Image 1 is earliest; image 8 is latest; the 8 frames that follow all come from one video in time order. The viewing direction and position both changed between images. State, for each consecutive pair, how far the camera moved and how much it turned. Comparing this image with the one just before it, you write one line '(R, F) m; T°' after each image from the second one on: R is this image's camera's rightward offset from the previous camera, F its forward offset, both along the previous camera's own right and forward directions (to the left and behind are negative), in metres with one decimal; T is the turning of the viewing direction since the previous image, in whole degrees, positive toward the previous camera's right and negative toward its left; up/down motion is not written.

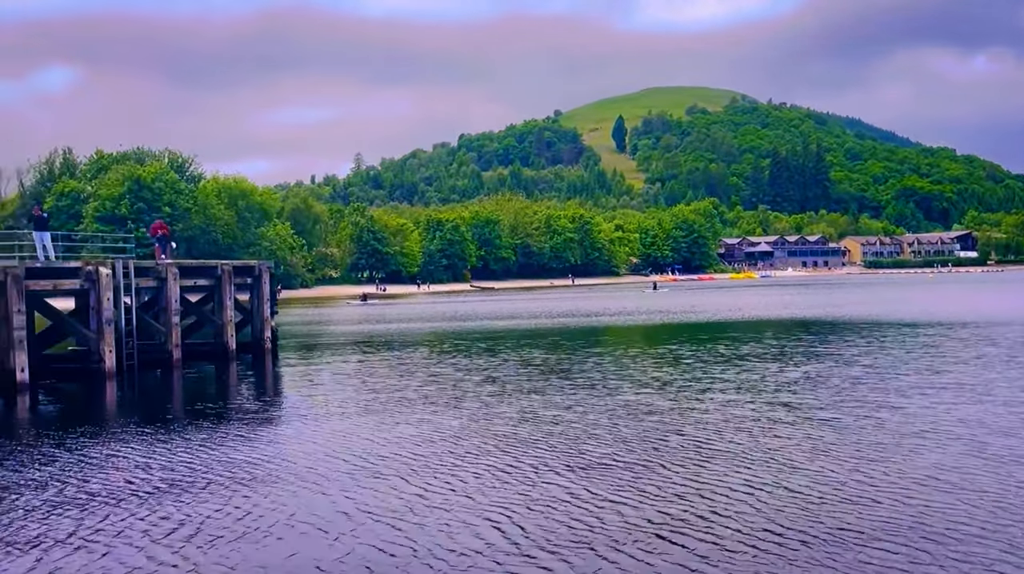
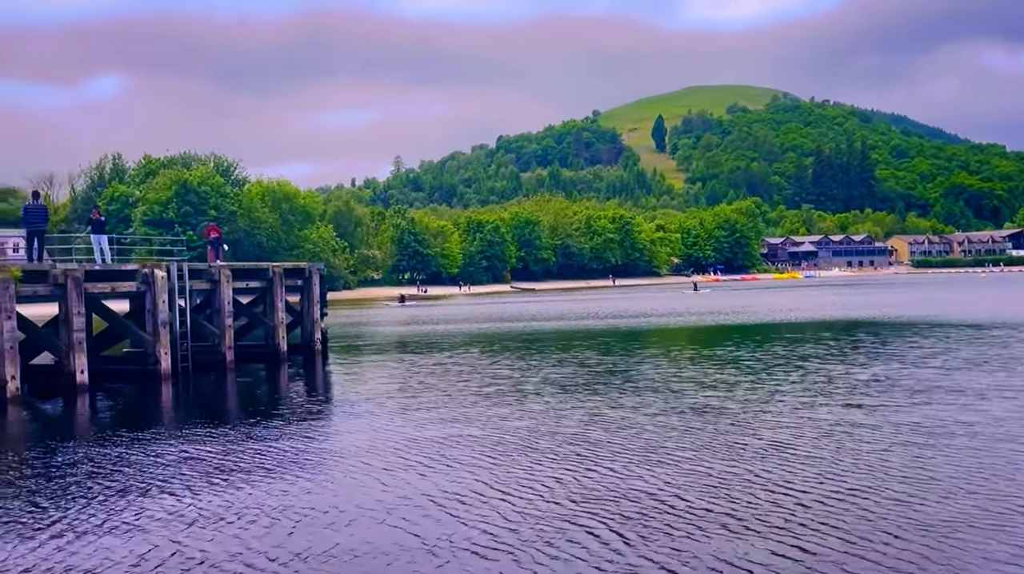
(-0.6, +0.3) m; -3°
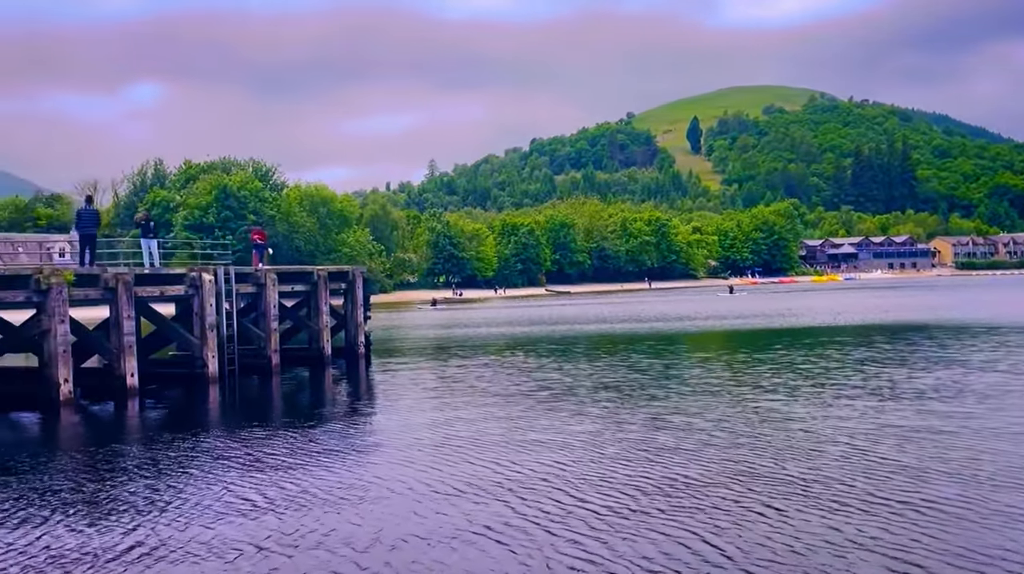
(-0.5, +0.3) m; -2°
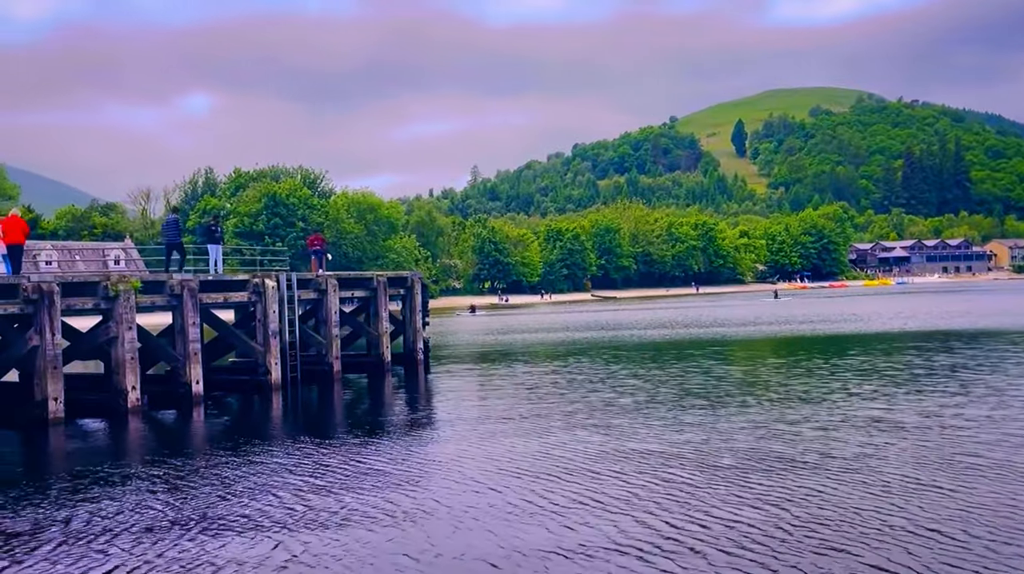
(-1.0, +0.8) m; -3°
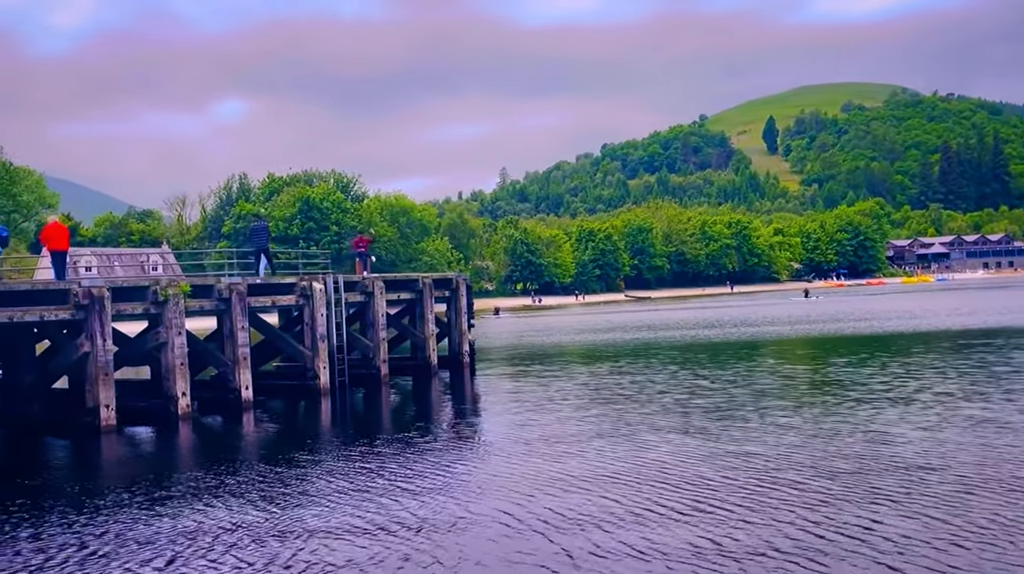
(-0.9, +0.9) m; -2°
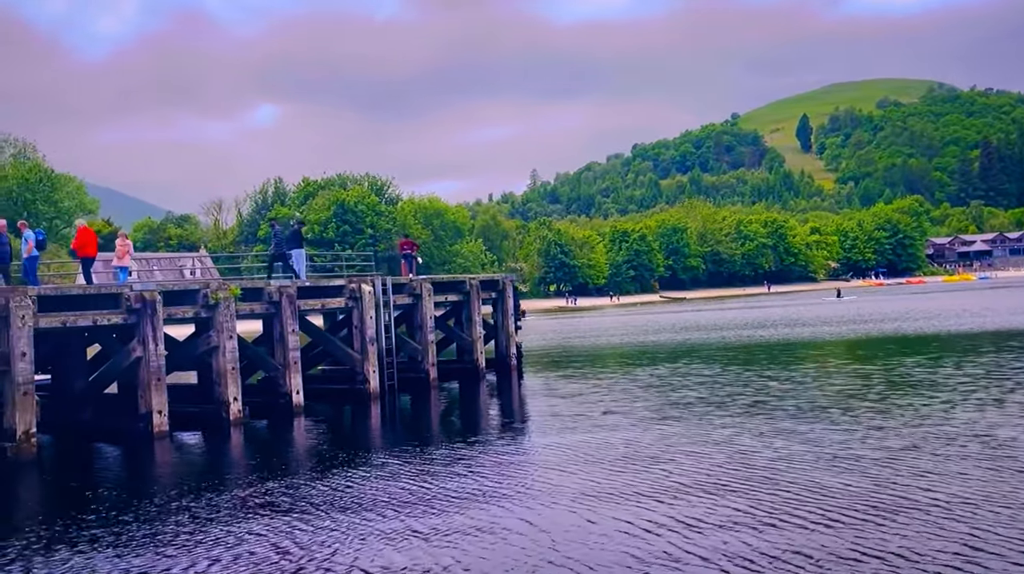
(-0.9, +0.9) m; -2°
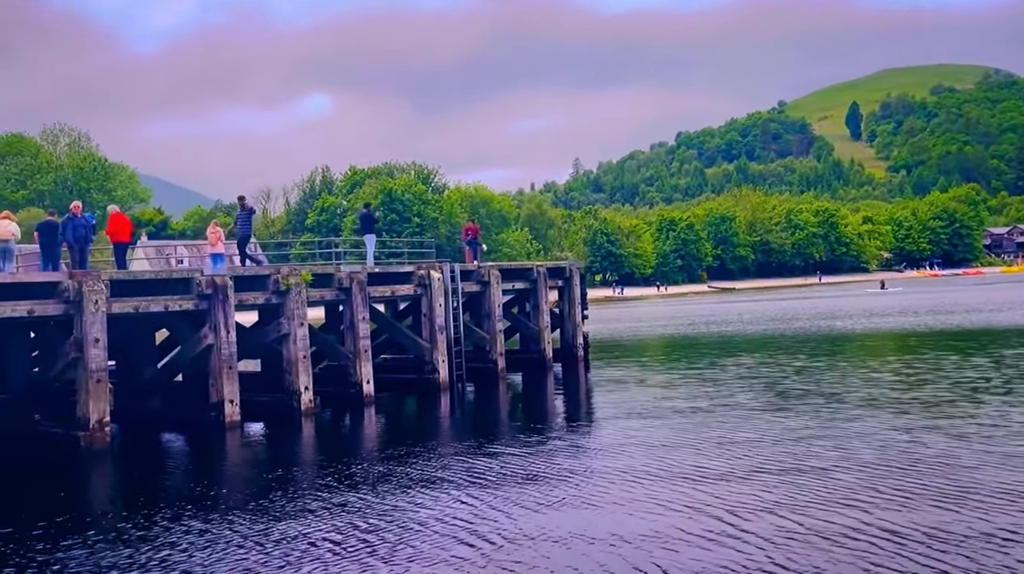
(-1.3, +1.3) m; -3°
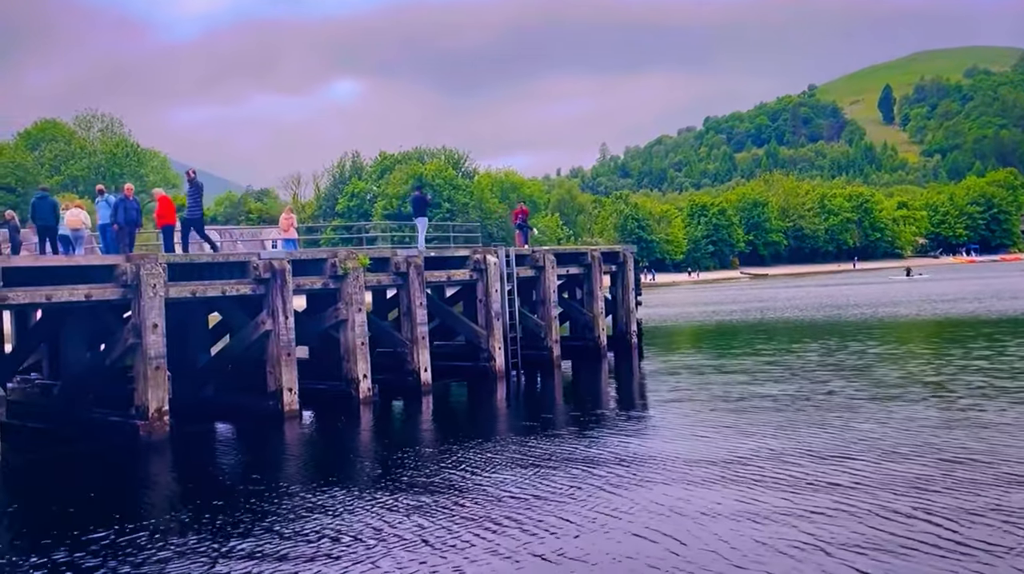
(-1.3, +1.2) m; -2°
